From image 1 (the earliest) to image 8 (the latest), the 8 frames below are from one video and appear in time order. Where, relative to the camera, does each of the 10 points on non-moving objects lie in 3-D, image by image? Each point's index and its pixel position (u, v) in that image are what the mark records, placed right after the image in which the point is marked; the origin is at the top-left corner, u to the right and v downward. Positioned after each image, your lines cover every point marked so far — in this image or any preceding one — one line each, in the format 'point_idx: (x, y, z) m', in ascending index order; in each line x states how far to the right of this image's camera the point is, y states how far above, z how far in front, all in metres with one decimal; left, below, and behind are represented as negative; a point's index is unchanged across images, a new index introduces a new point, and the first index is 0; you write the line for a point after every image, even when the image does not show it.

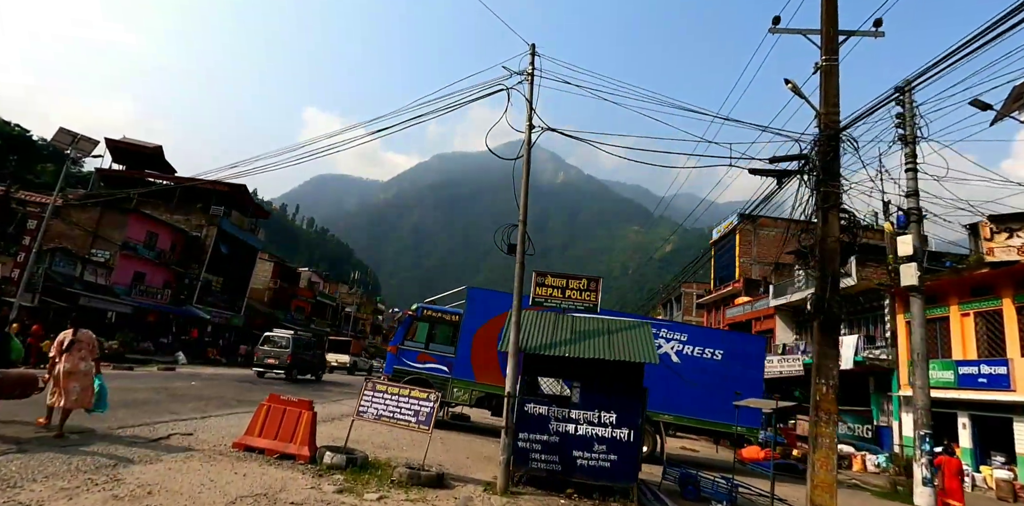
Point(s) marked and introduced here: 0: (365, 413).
0: (-2.5, -2.8, +8.9) m
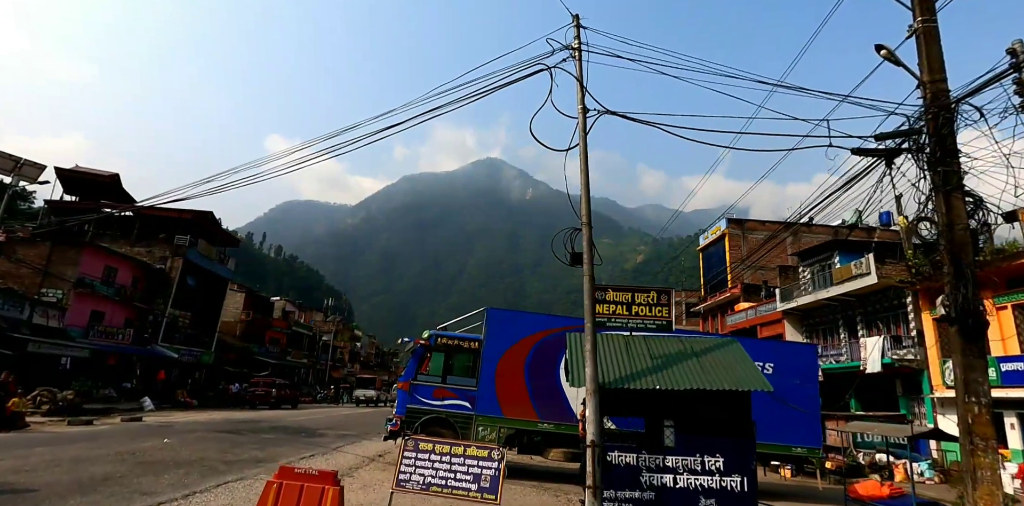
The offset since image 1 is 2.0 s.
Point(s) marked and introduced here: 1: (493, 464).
0: (-1.4, -3.0, +6.8) m
1: (-0.2, -2.7, +6.7) m
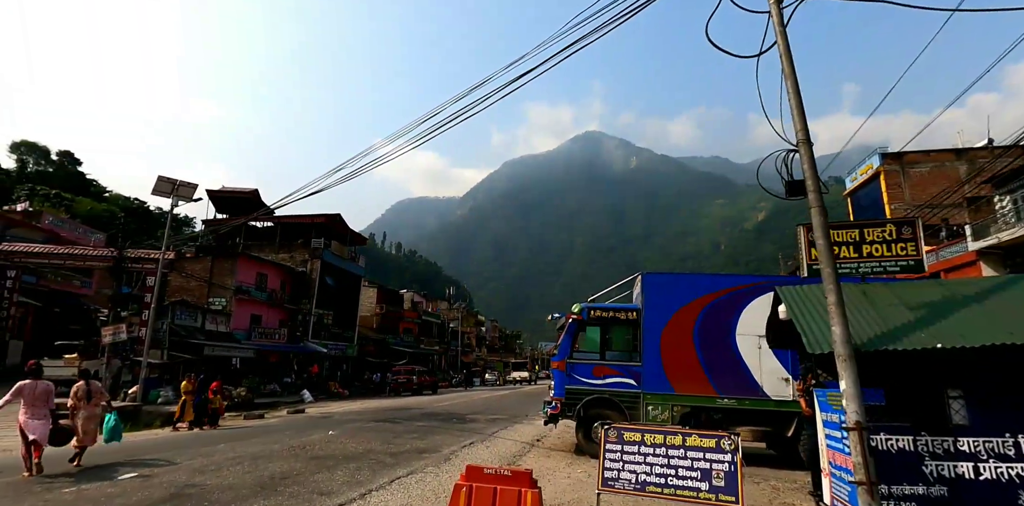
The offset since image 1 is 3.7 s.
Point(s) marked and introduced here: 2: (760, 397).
0: (+1.1, -2.4, +5.5) m
1: (+2.1, -2.0, +5.2) m
2: (+5.2, -3.0, +10.9) m
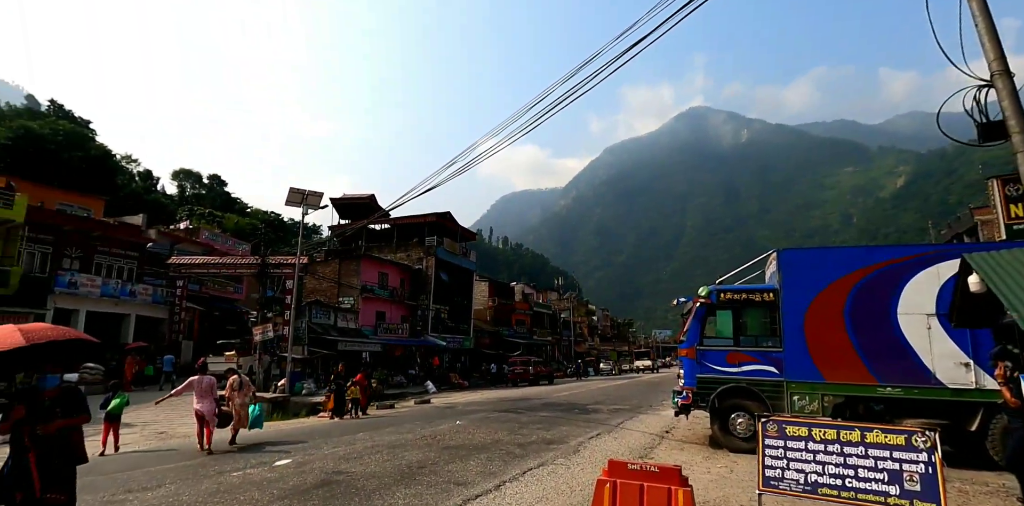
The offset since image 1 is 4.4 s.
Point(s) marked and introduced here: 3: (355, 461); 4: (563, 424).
0: (+2.5, -2.2, +4.9) m
1: (+3.4, -1.7, +4.4) m
2: (+7.6, -2.4, +9.4) m
3: (-2.5, -3.3, +8.3) m
4: (+1.2, -4.2, +12.9) m
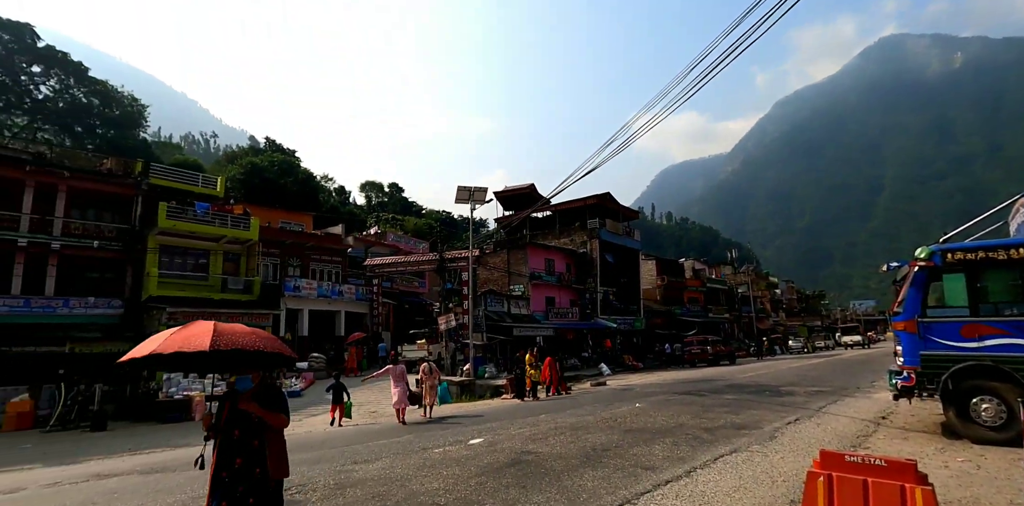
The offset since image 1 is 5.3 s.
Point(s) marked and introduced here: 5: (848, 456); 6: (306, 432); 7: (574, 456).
0: (+4.1, -1.7, +3.8) m
1: (+4.8, -1.2, +3.0) m
2: (+10.3, -1.3, +6.6) m
3: (+0.5, -3.1, +8.5) m
4: (+5.5, -3.5, +11.8) m
5: (+2.8, -1.7, +4.3) m
6: (-4.1, -3.7, +11.0) m
7: (+0.9, -2.9, +7.5) m
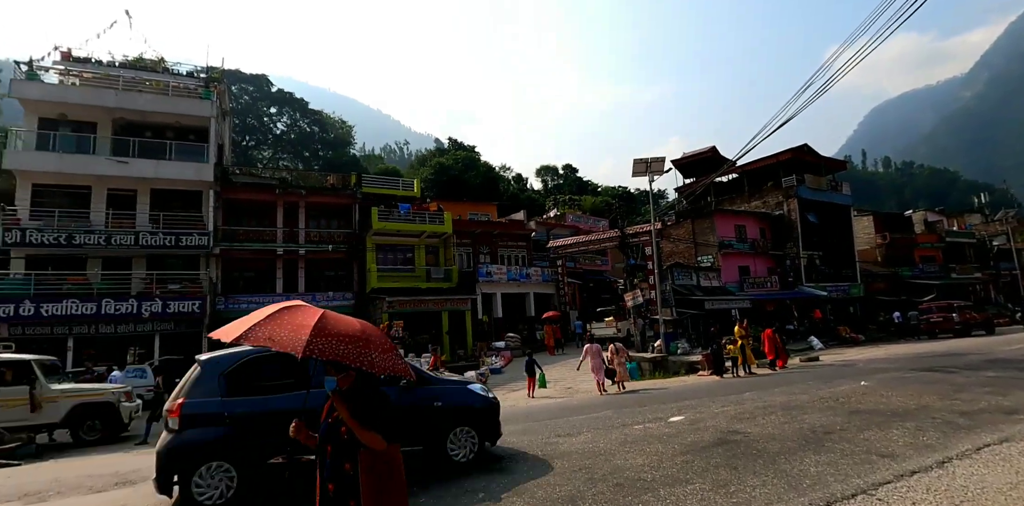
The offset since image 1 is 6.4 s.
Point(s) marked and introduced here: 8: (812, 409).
0: (+5.4, -1.2, +2.3) m
1: (+5.7, -0.6, +1.3) m
2: (+12.1, -0.1, +2.8) m
3: (+3.6, -2.6, +7.9) m
4: (+9.4, -2.4, +9.4) m
5: (+4.3, -1.2, +3.2) m
6: (+0.1, -3.4, +11.7) m
7: (+3.6, -2.4, +6.8) m
8: (+4.9, -2.6, +8.6) m
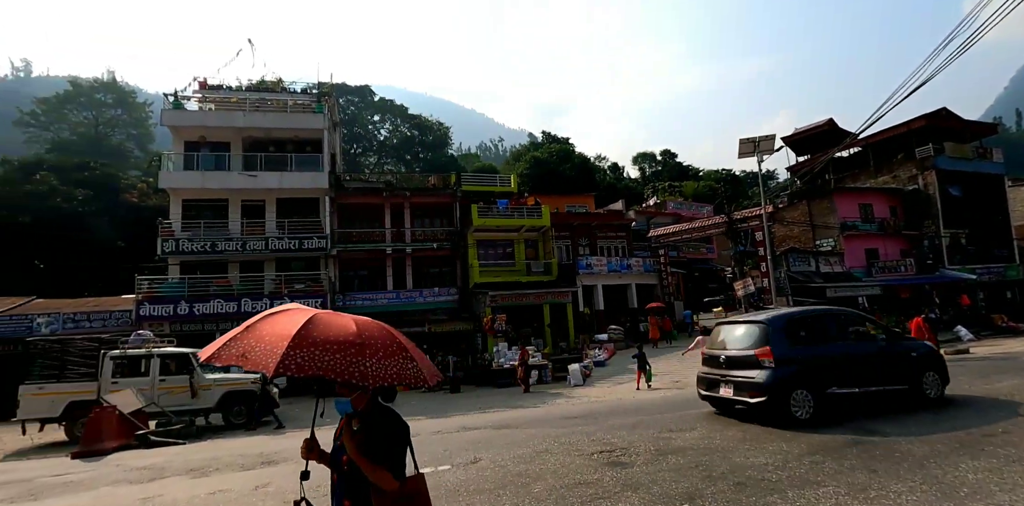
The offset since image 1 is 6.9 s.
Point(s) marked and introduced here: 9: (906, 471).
0: (+5.8, -0.9, +1.3) m
1: (+6.0, -0.4, +0.2) m
2: (+12.5, +0.3, +0.6) m
3: (+5.1, -2.3, +7.2) m
4: (+11.1, -1.9, +7.6) m
5: (+5.0, -1.0, +2.3) m
6: (+2.4, -3.2, +11.5) m
7: (+5.0, -2.2, +6.1) m
8: (+6.5, -2.3, +7.6) m
9: (+3.9, -2.1, +5.1) m
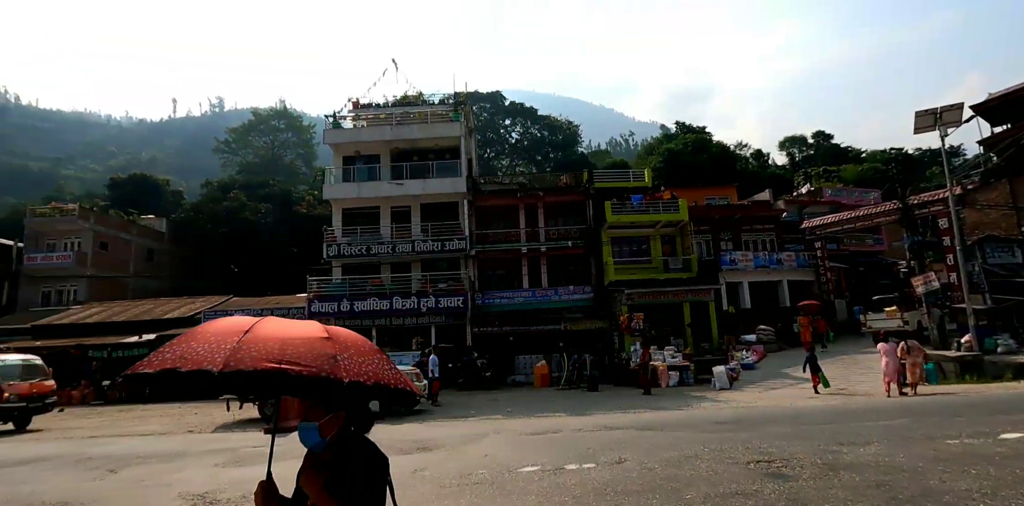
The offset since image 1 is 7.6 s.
0: (+6.1, -0.8, -0.2) m
1: (+6.0, -0.3, -1.2) m
2: (+12.4, +0.6, -2.4) m
3: (+6.9, -2.2, +5.7) m
4: (+12.8, -1.7, +4.8) m
5: (+5.6, -0.9, +1.1) m
6: (+5.3, -3.1, +10.6) m
7: (+6.5, -2.0, +4.7) m
8: (+8.4, -2.1, +5.8) m
9: (+5.2, -2.0, +4.0) m
